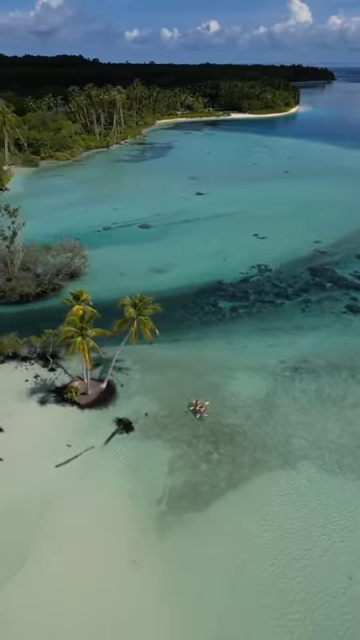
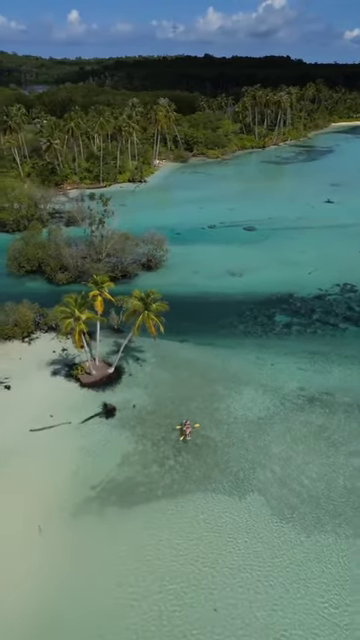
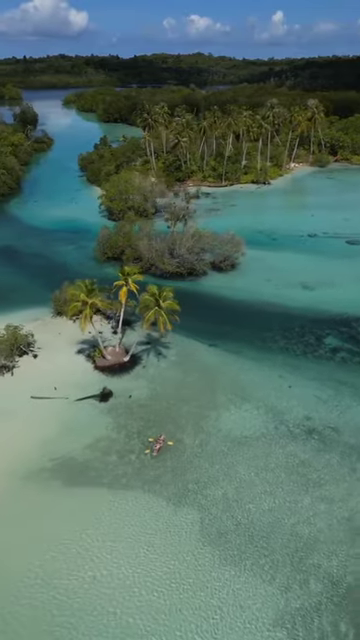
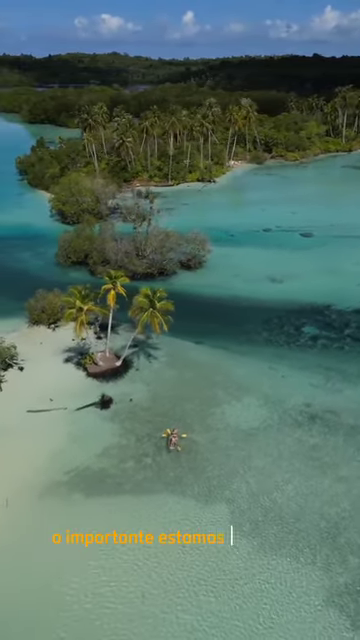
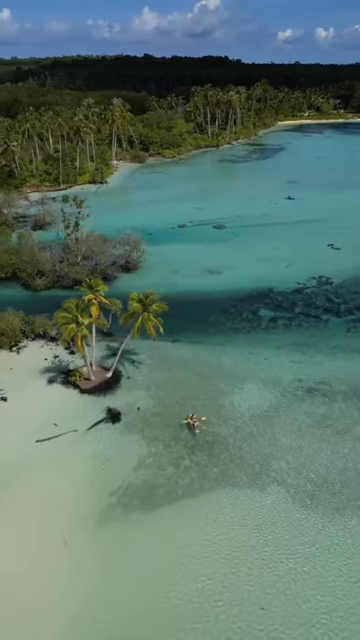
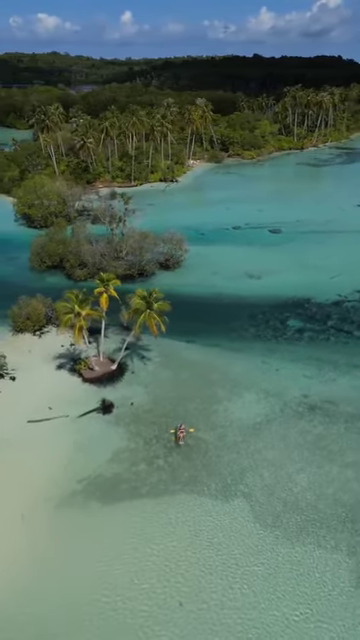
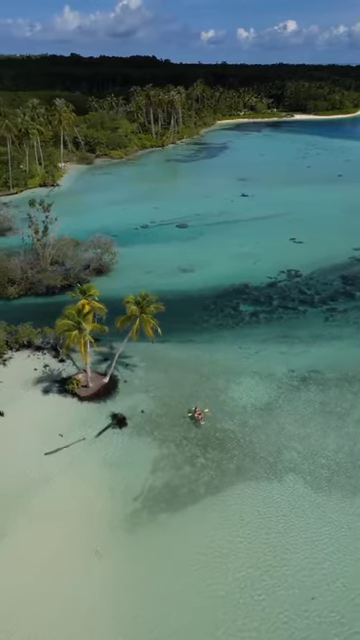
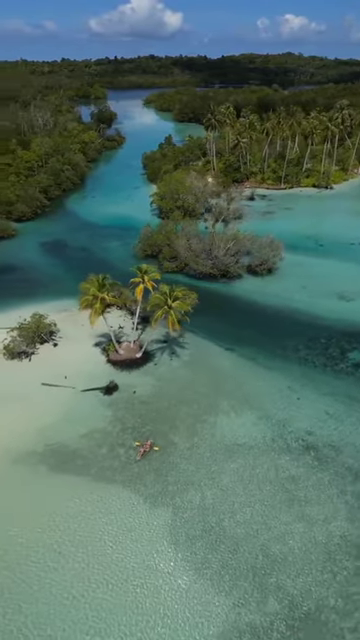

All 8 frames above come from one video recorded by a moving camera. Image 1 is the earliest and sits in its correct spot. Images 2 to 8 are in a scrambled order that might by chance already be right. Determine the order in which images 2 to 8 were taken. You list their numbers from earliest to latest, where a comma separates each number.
7, 5, 2, 6, 4, 3, 8
